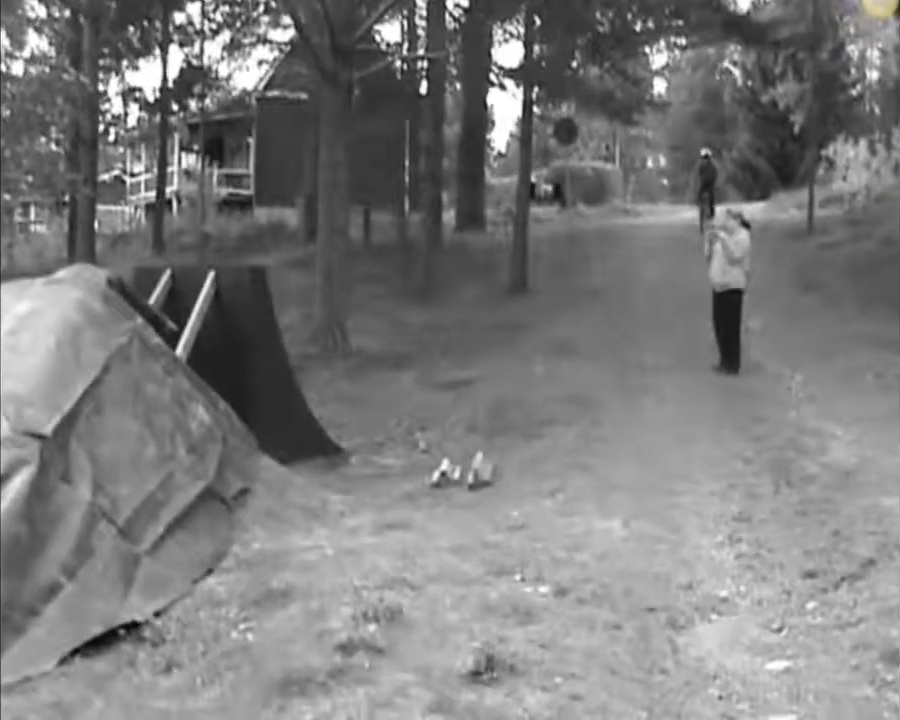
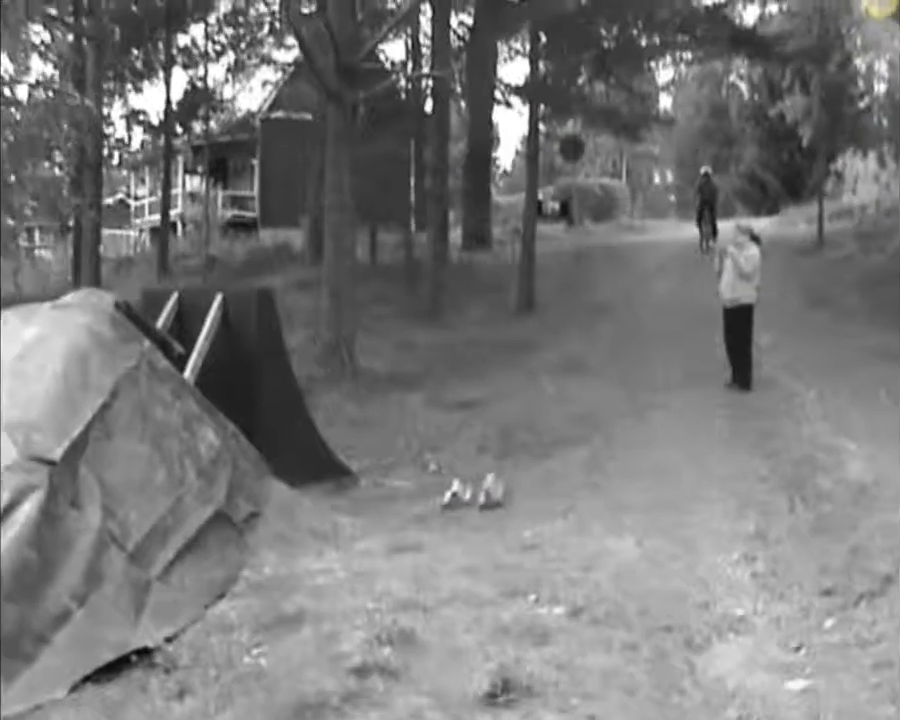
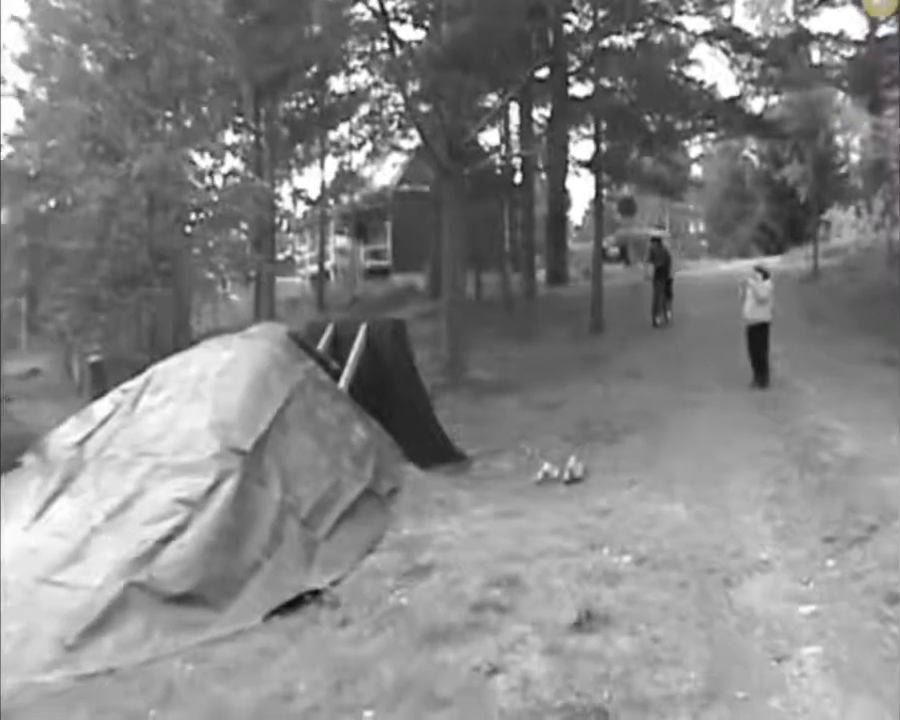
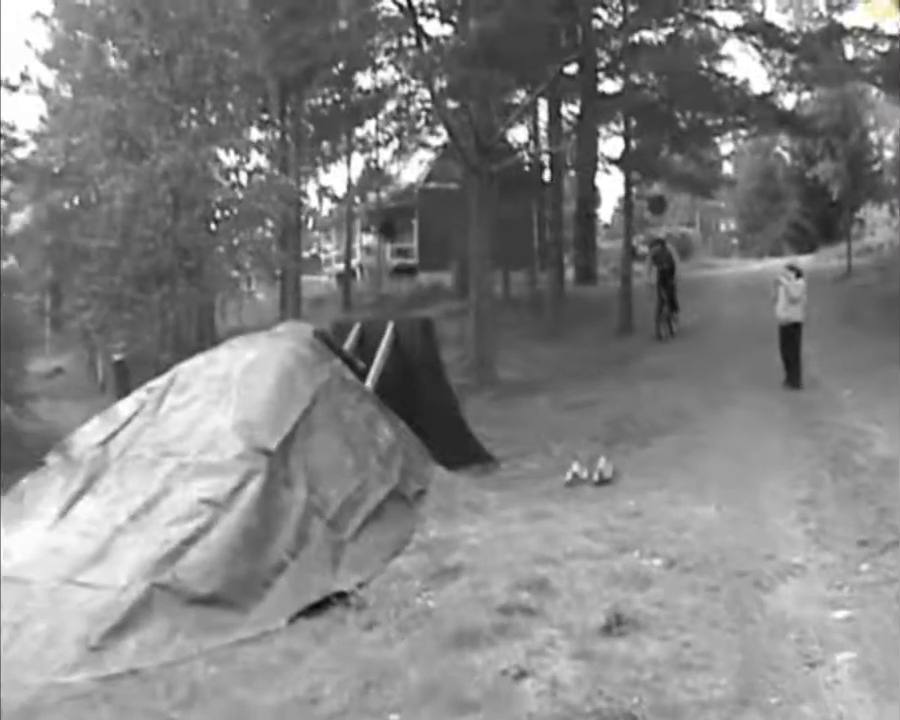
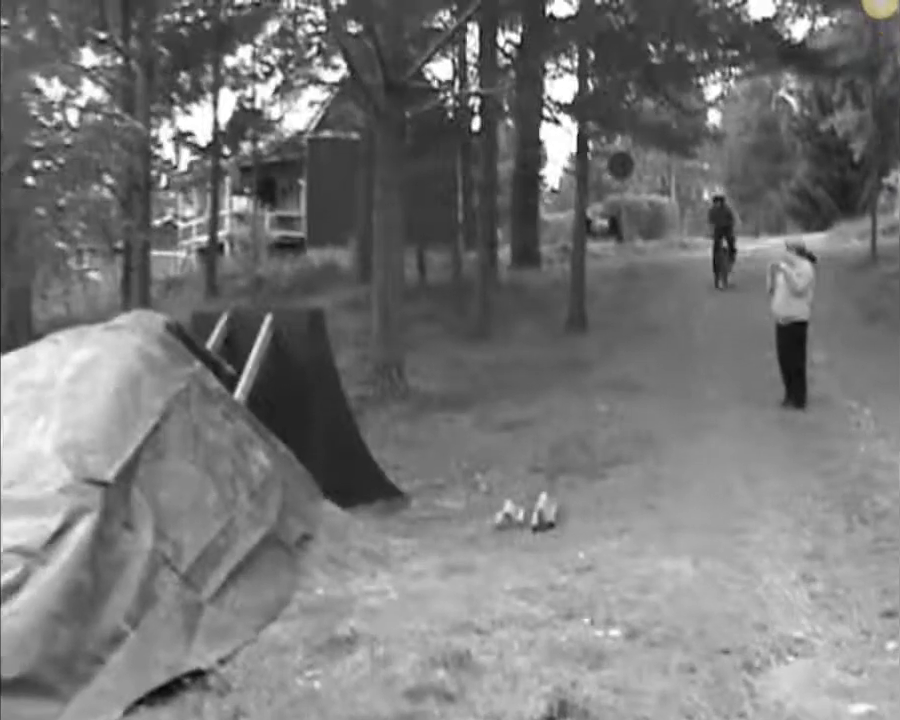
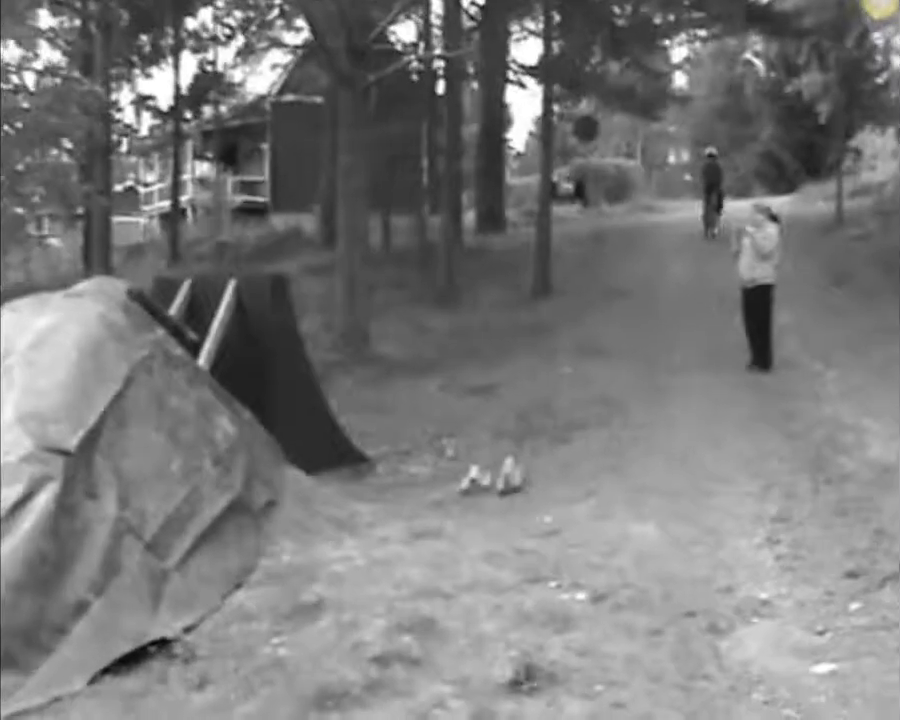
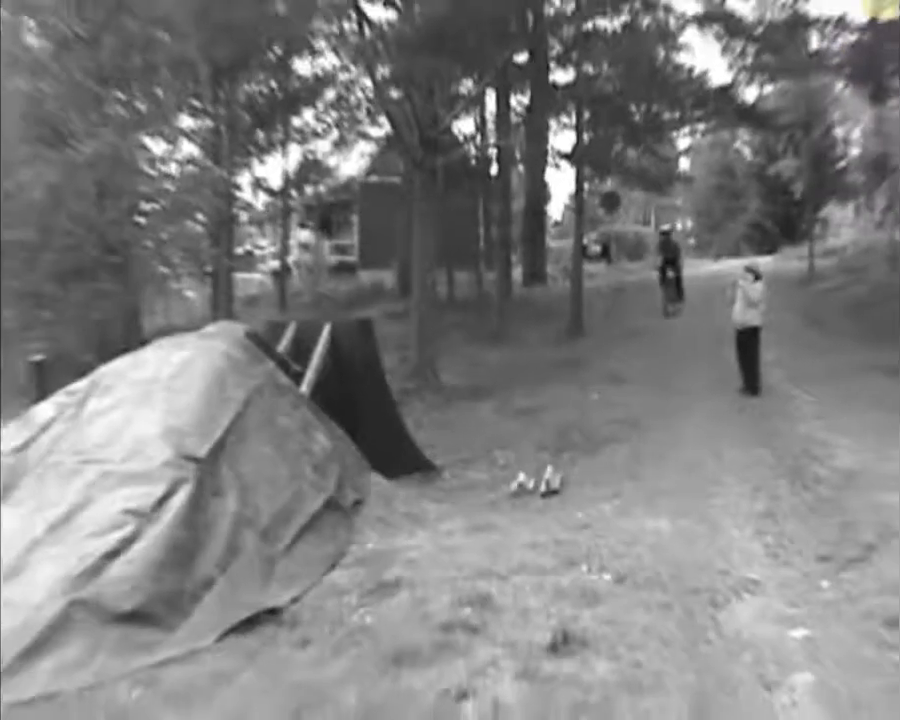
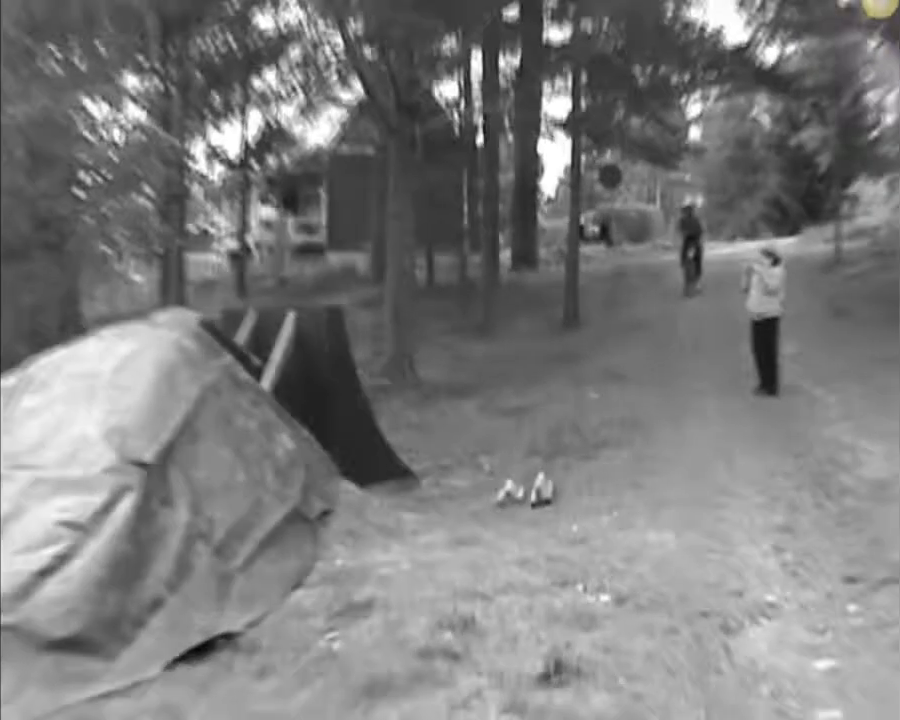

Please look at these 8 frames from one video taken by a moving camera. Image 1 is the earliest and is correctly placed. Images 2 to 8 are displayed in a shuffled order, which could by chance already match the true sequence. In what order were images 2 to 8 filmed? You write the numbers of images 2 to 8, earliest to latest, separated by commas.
2, 6, 5, 8, 7, 3, 4
